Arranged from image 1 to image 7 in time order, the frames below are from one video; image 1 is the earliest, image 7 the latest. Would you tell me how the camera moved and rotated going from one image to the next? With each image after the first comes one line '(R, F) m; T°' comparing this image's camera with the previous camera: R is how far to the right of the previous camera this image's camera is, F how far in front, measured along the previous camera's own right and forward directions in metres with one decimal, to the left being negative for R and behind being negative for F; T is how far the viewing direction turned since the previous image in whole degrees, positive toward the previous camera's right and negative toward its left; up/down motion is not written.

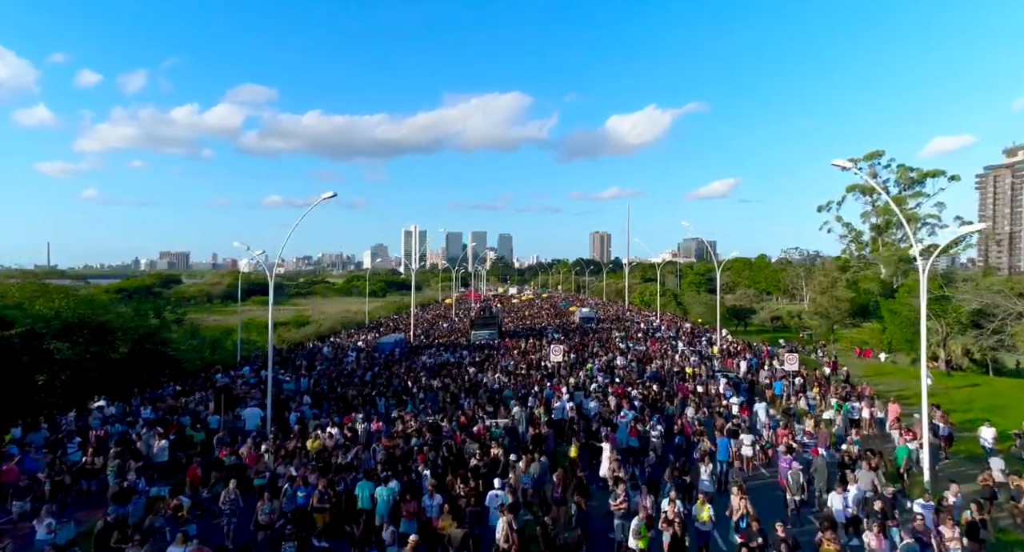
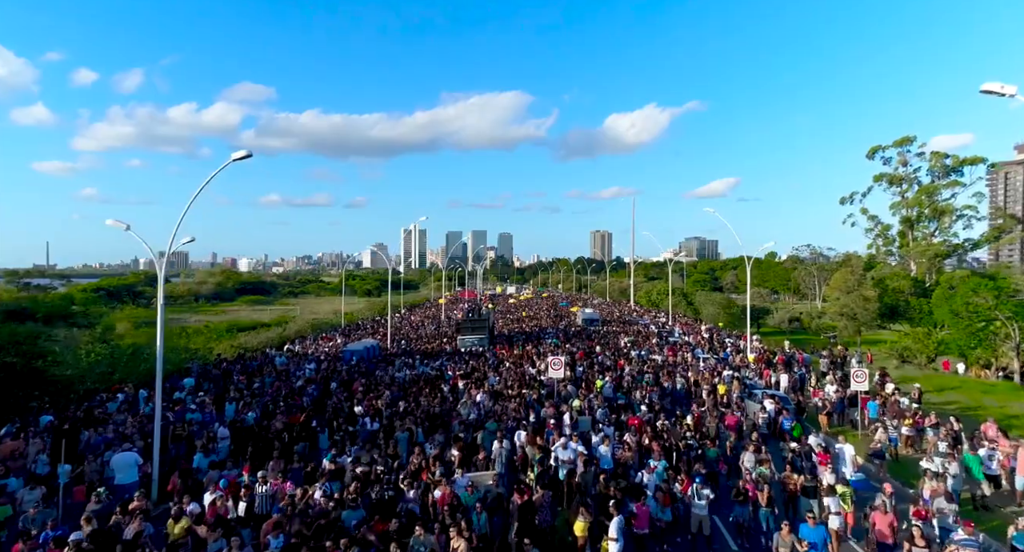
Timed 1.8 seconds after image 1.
(+0.4, +5.1) m; 0°
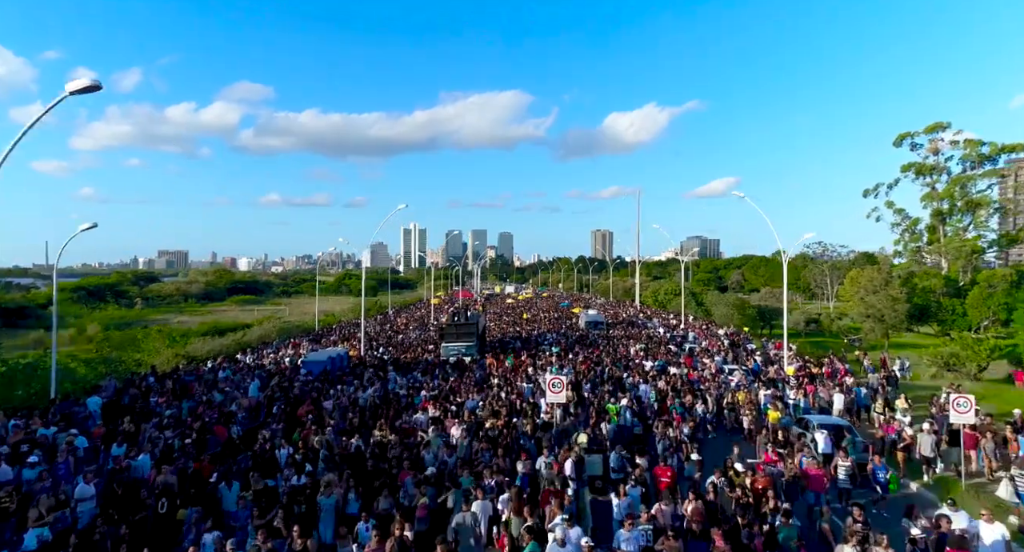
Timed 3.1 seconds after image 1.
(+0.3, +4.4) m; 0°
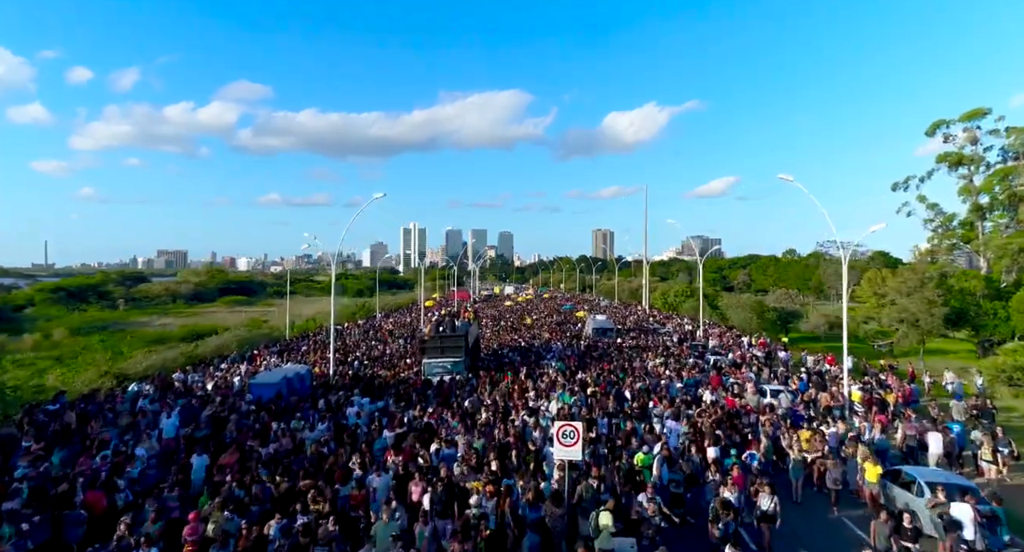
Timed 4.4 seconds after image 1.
(+0.1, +4.4) m; 0°
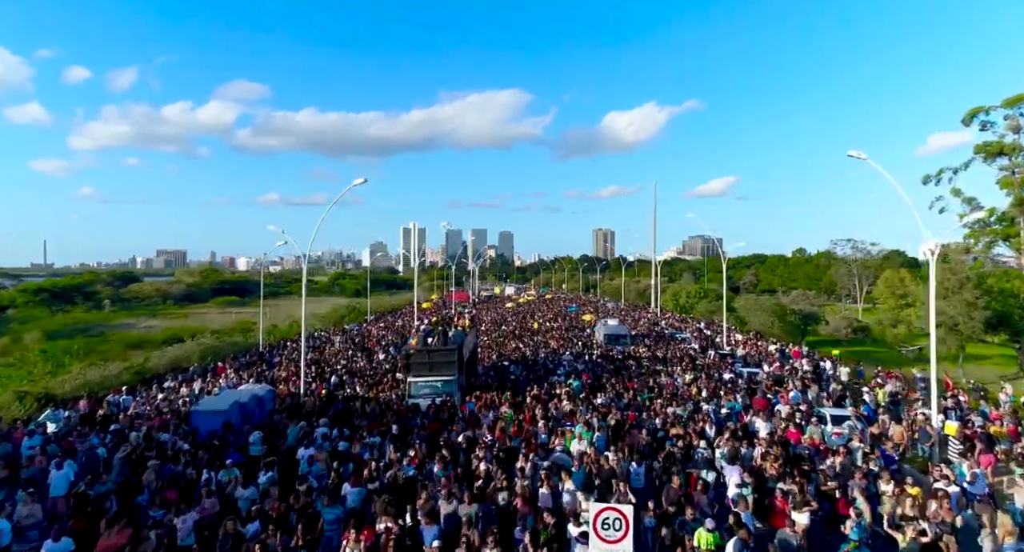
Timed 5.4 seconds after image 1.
(-0.1, +3.7) m; 0°
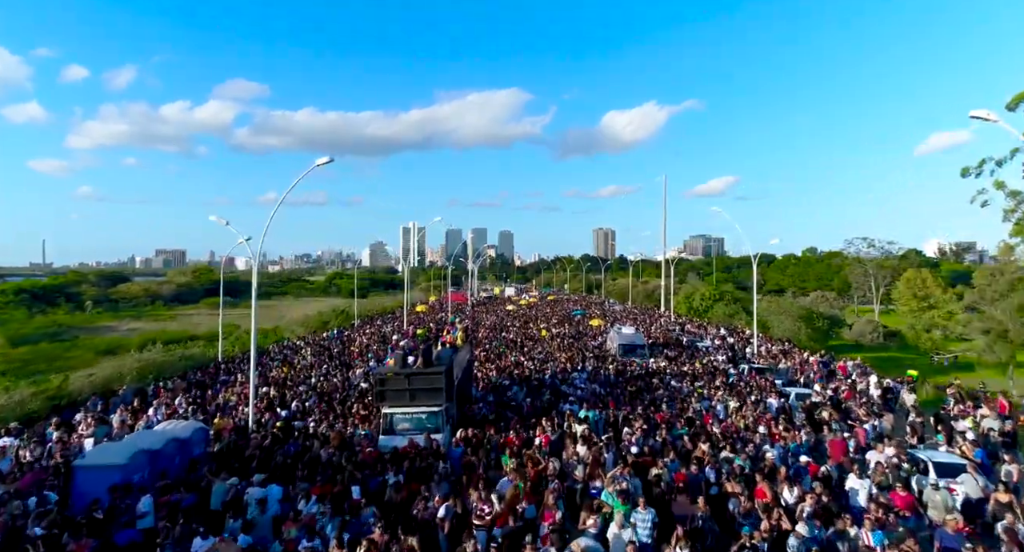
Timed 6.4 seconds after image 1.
(-0.1, +4.0) m; 0°
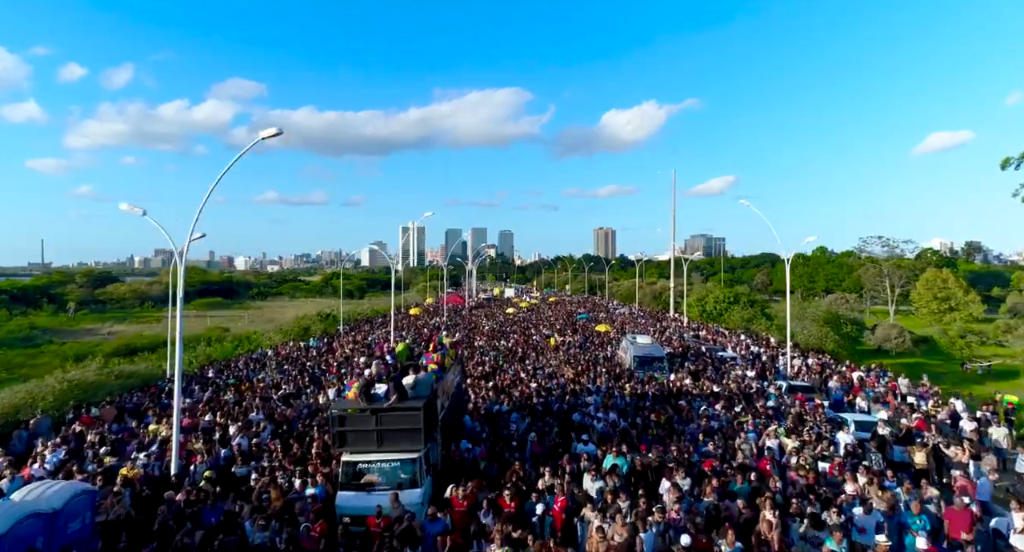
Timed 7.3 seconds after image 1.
(0.0, +3.6) m; 0°
